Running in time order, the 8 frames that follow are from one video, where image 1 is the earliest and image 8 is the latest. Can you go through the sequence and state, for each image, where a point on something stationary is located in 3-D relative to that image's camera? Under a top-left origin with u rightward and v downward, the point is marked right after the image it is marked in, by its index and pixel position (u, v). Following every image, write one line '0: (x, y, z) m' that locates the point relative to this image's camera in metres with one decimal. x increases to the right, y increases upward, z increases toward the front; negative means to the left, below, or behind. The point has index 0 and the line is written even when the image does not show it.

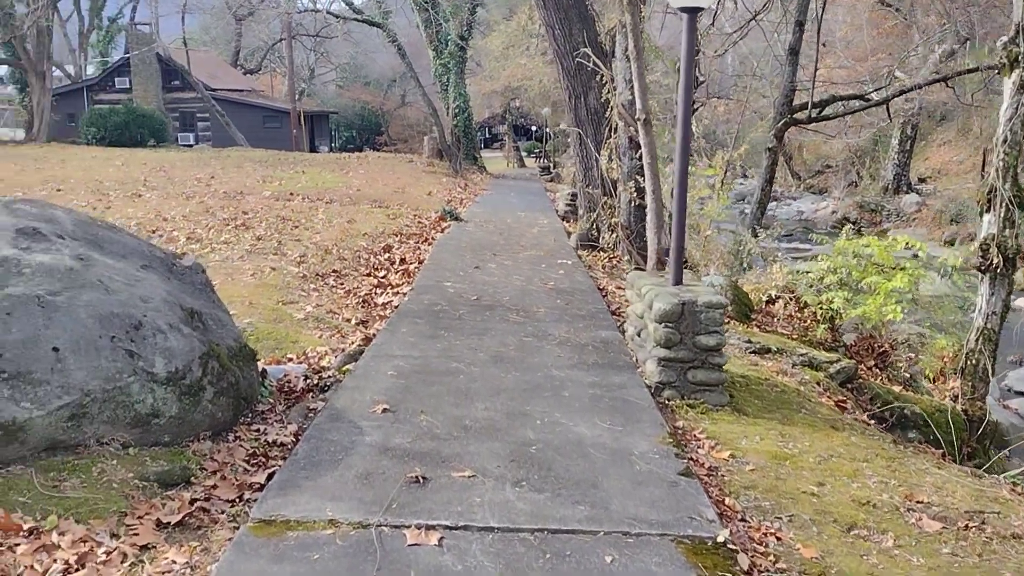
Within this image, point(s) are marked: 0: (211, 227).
0: (-3.3, +0.7, +9.6) m
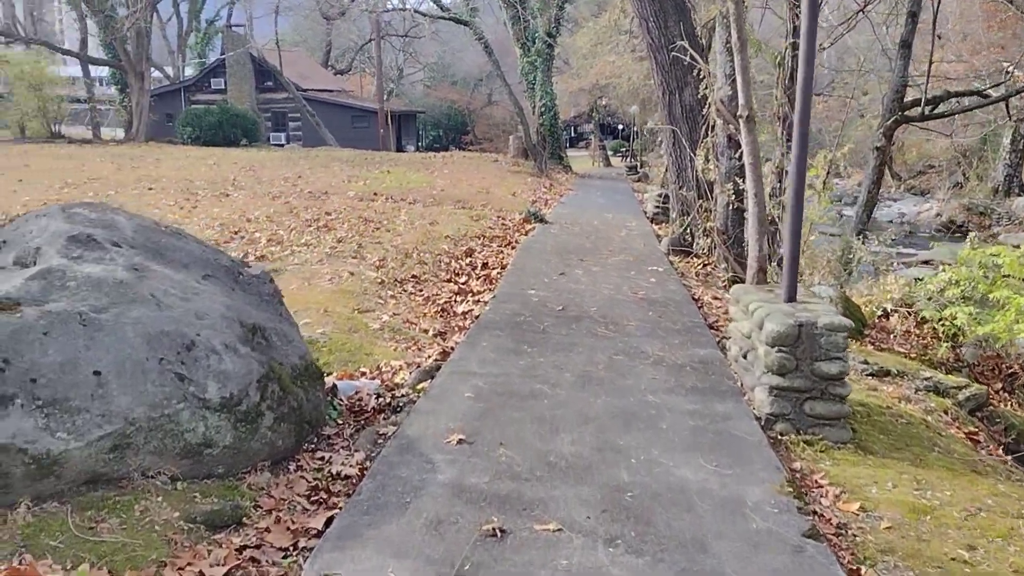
0: (-2.4, +0.6, +9.5) m
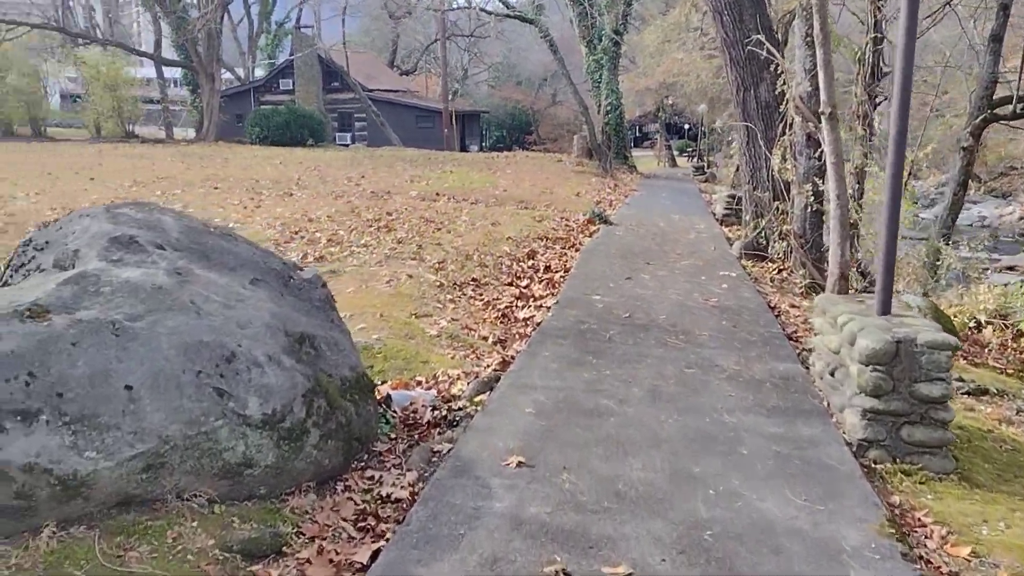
0: (-1.7, +0.6, +9.3) m
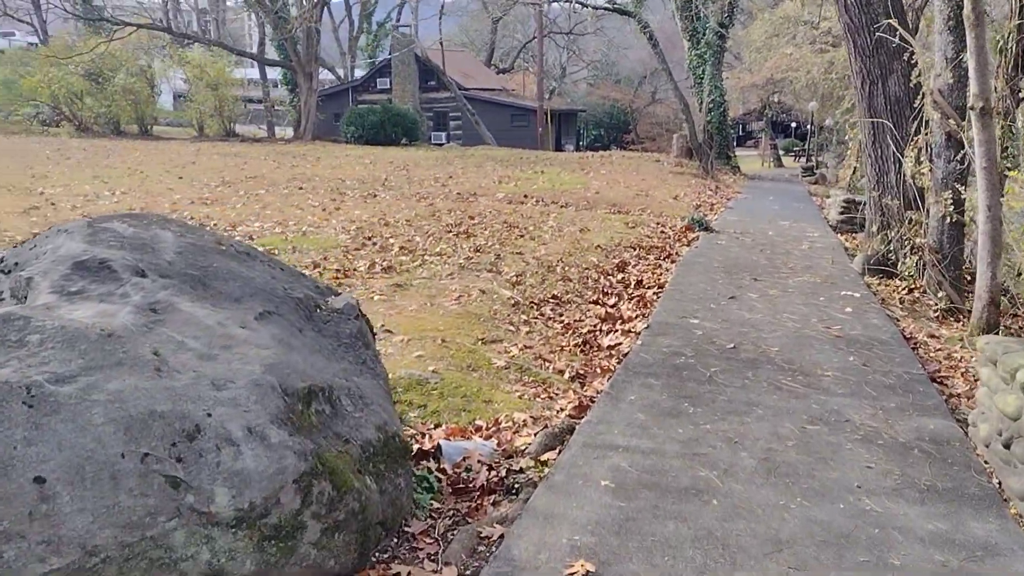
0: (-0.8, +0.5, +8.7) m
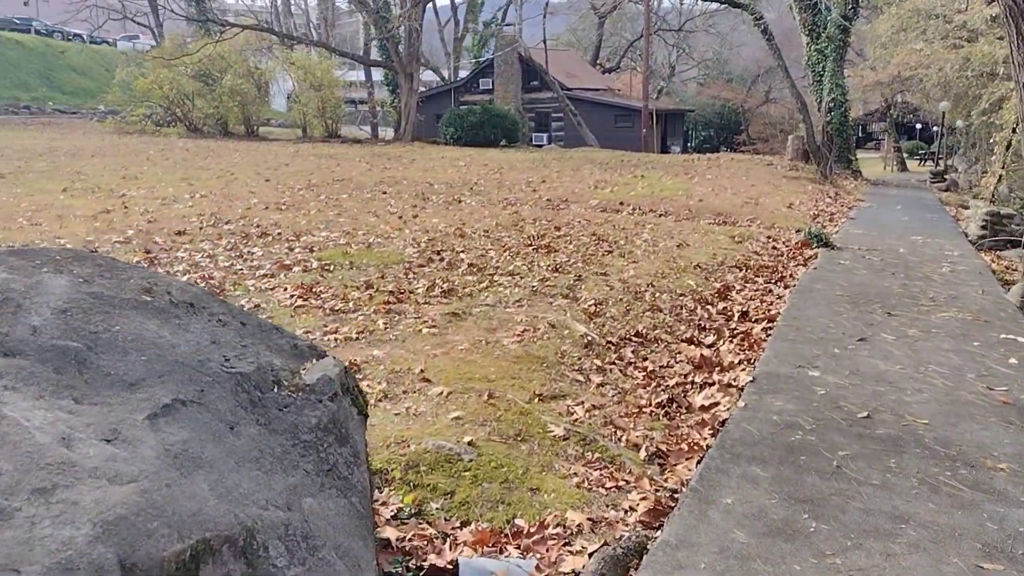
0: (-0.1, +0.4, +7.8) m
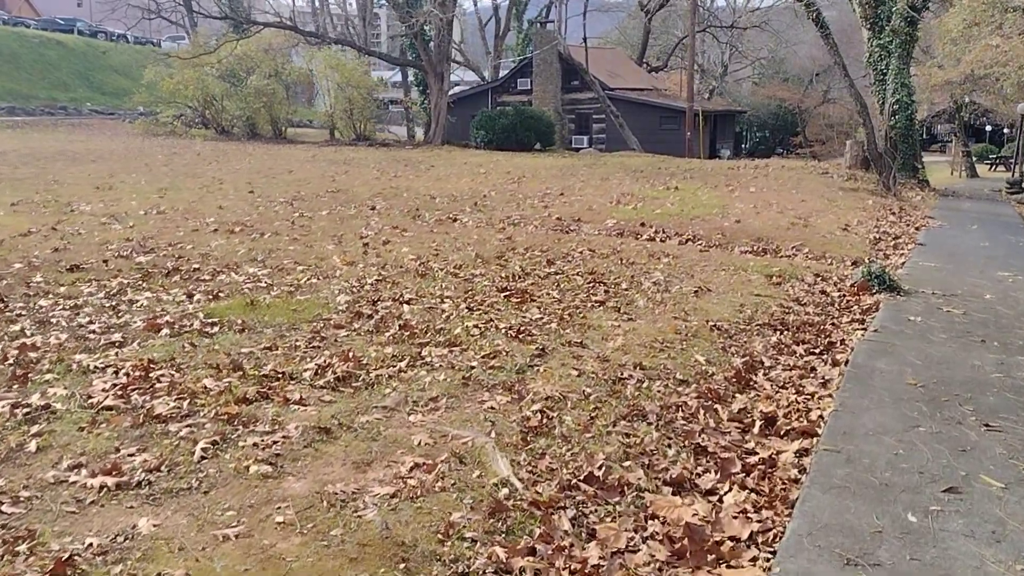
0: (-0.3, 0.0, +6.1) m
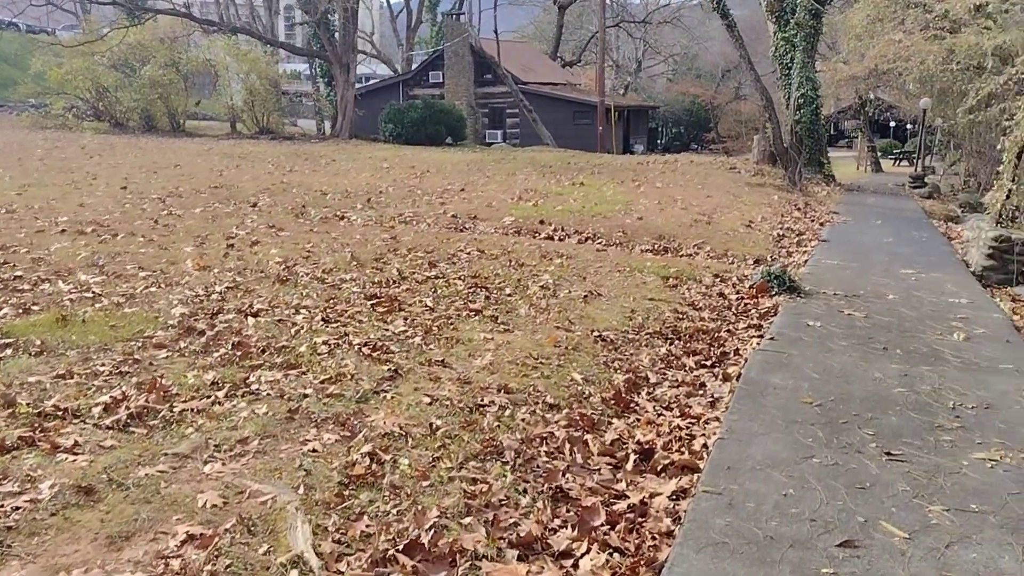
0: (-1.1, -0.1, +5.4) m
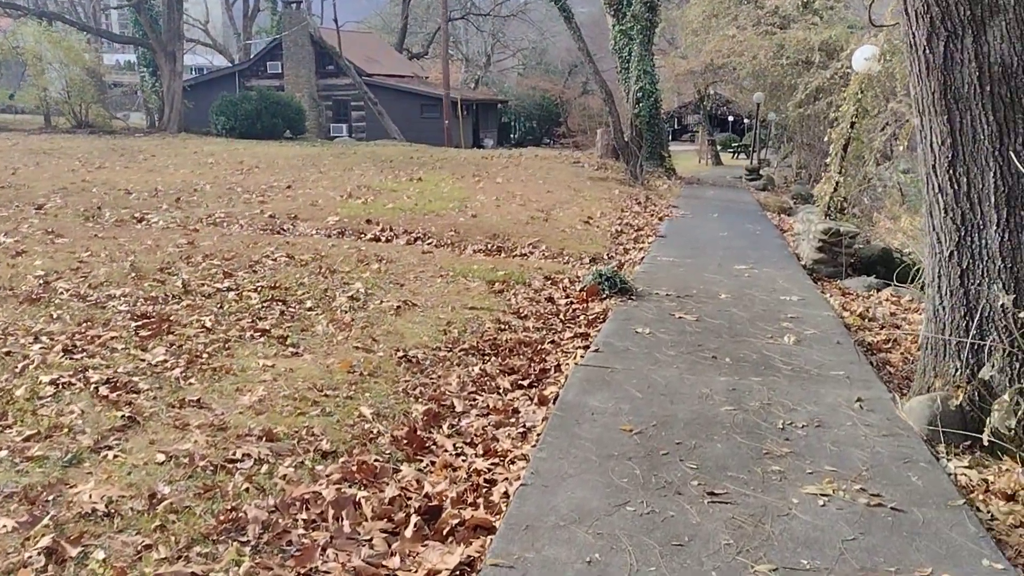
0: (-2.2, -0.2, +4.5) m
